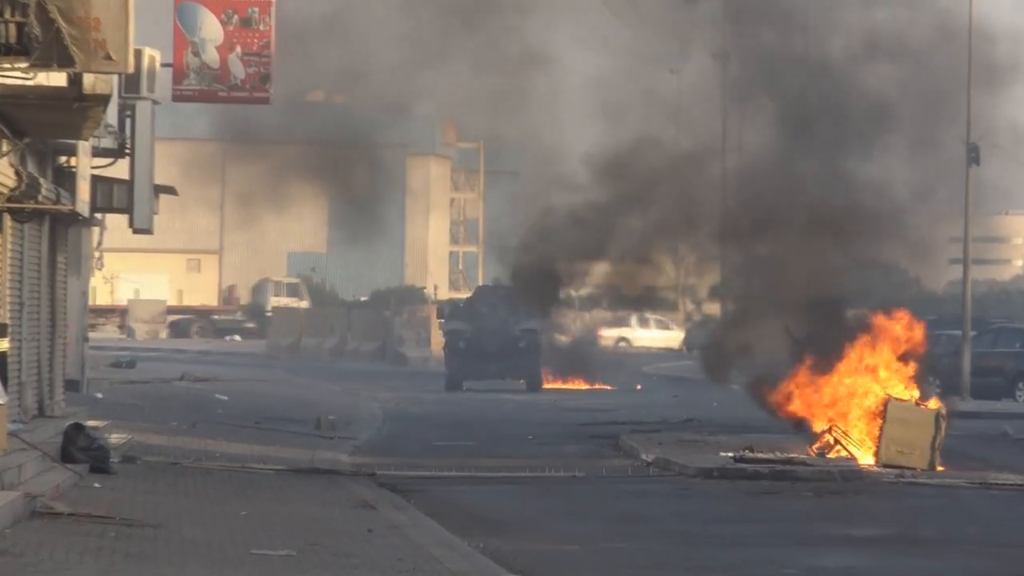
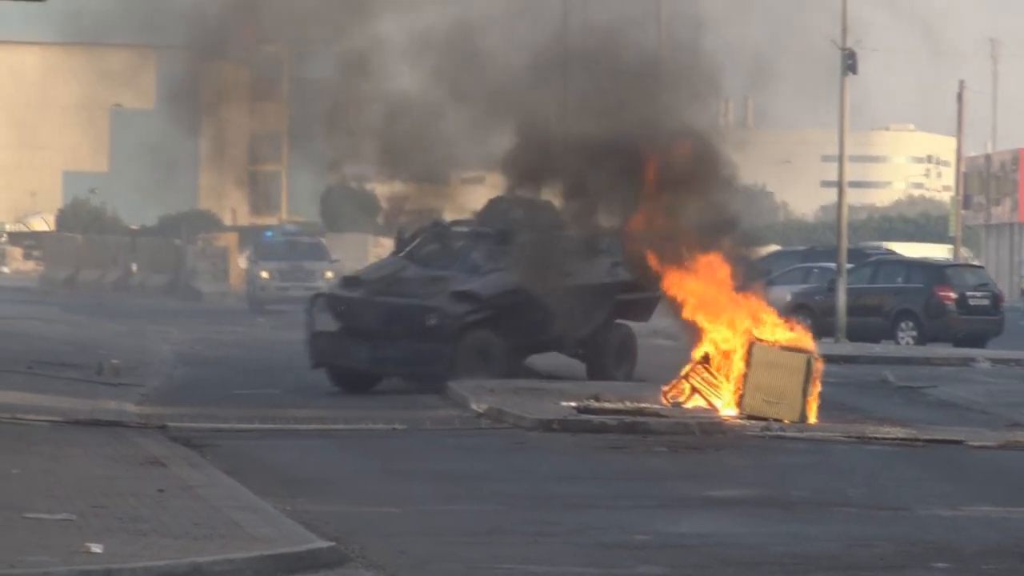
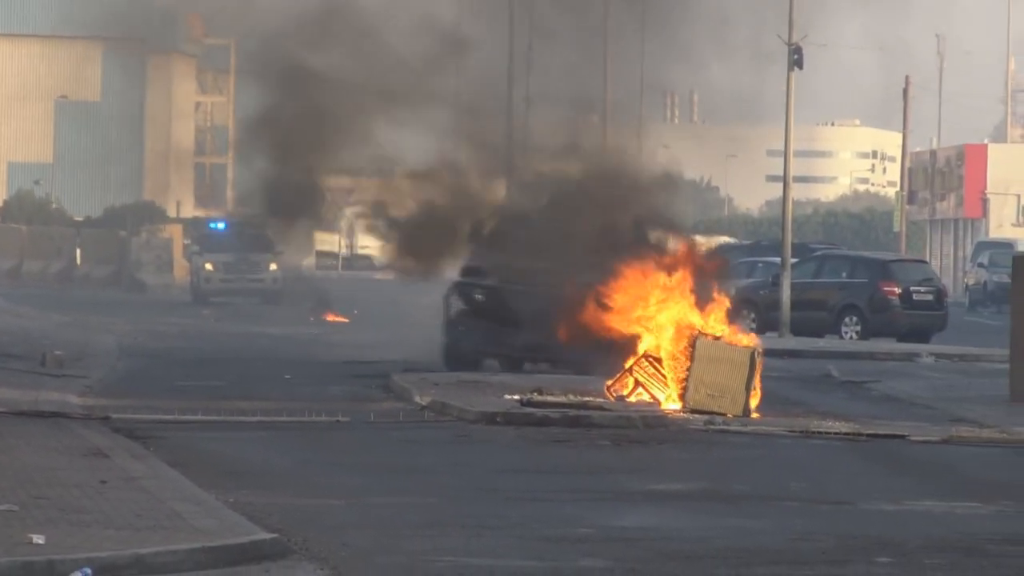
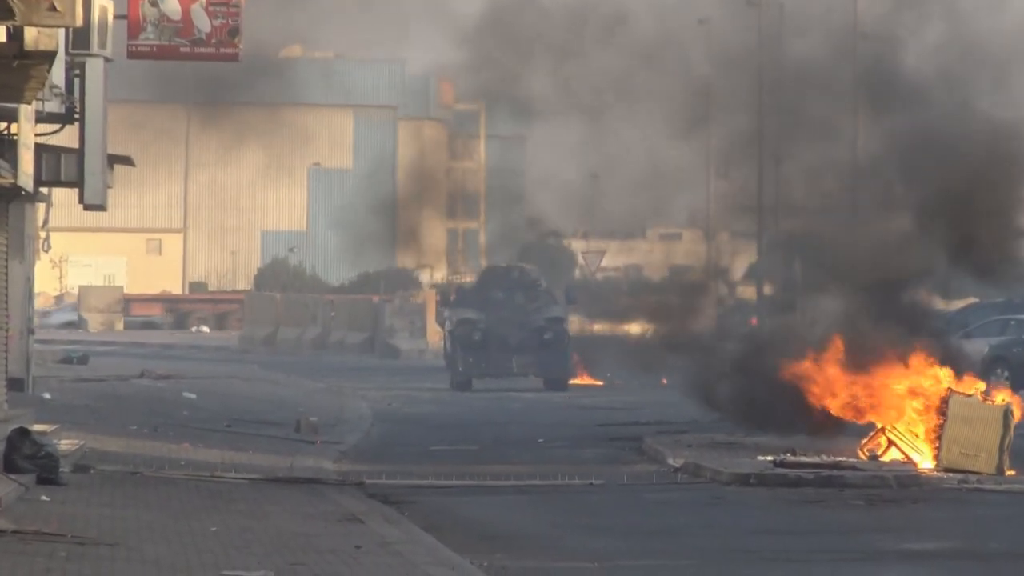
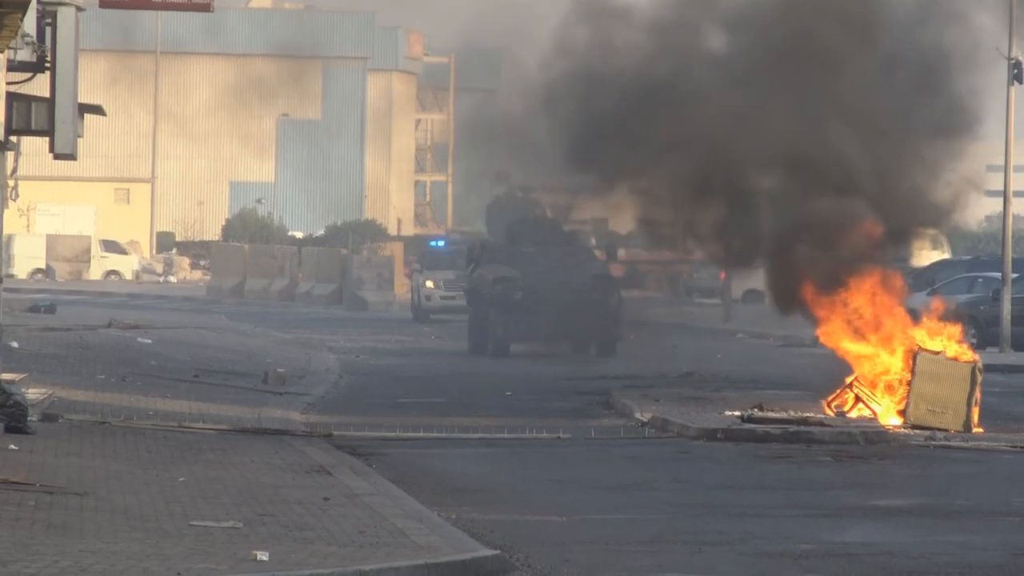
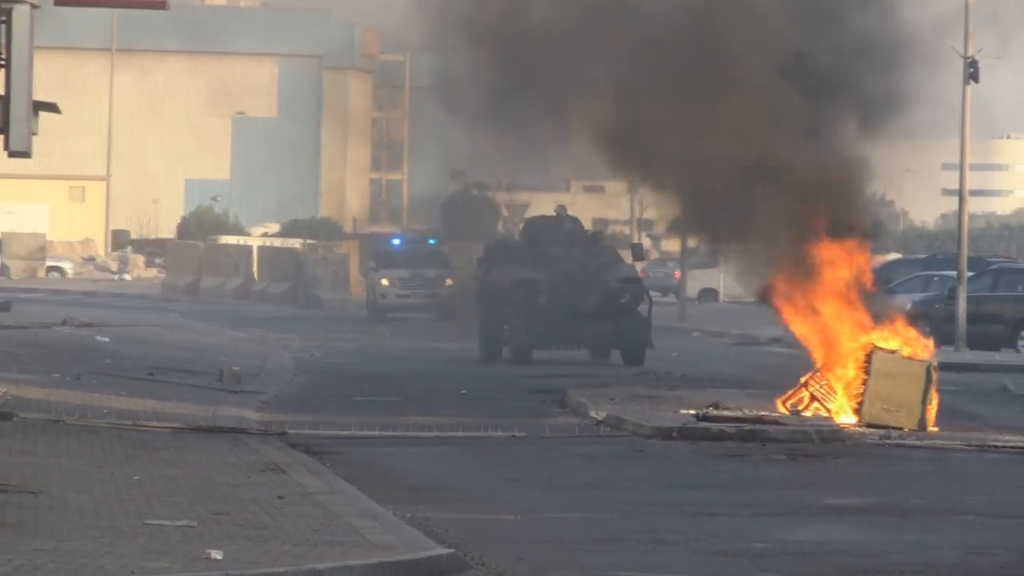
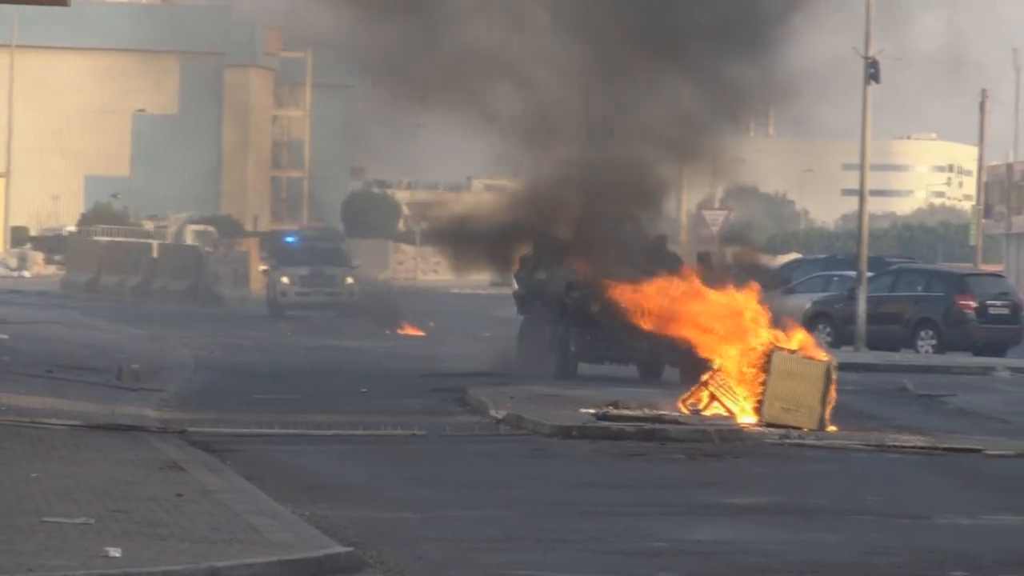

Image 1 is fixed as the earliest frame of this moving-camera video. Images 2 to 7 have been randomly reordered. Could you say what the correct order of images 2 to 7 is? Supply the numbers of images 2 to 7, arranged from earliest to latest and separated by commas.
4, 5, 6, 7, 3, 2
